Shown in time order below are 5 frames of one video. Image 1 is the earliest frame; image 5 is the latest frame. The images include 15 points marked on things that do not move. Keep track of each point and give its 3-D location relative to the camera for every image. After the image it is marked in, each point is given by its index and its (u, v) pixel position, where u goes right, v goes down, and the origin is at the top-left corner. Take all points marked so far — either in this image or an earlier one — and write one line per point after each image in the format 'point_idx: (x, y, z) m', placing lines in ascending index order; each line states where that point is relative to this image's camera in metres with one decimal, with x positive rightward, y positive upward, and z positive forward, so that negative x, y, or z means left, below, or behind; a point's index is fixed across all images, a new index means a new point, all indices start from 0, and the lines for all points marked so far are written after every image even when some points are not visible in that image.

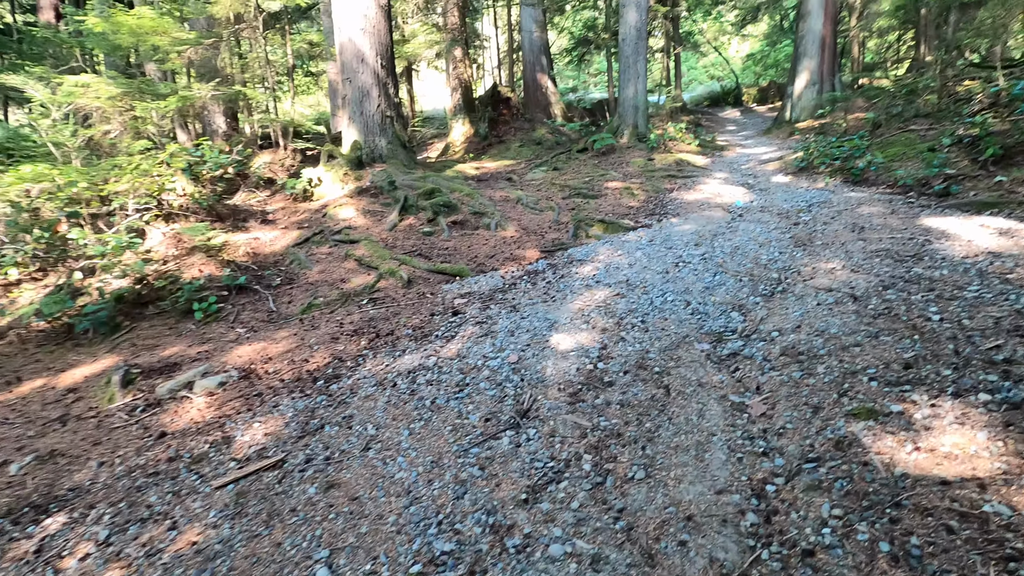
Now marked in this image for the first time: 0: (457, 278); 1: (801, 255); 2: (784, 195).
0: (-0.6, +0.1, +5.5) m
1: (+2.4, +0.3, +4.4) m
2: (+3.6, +1.2, +7.0) m
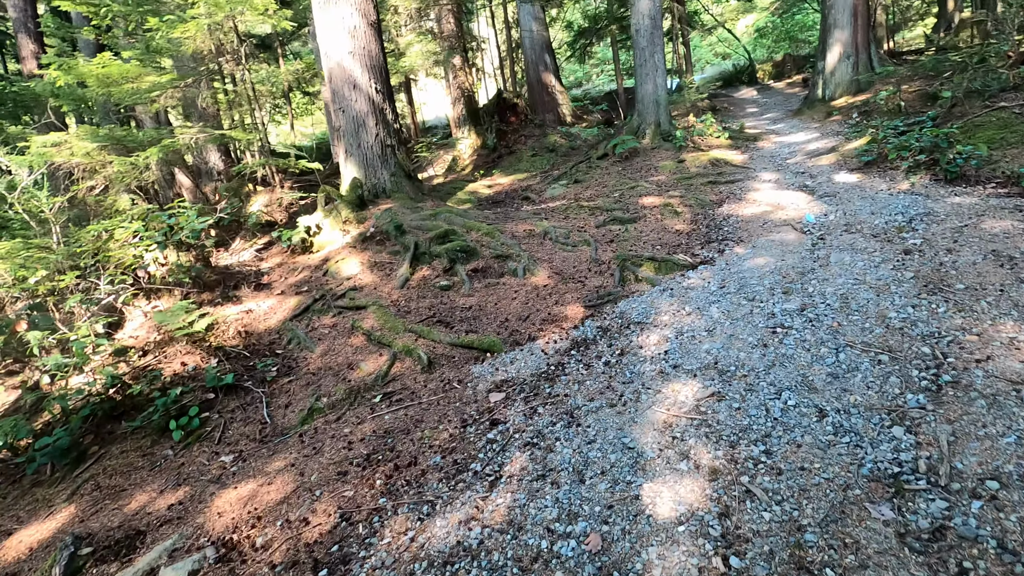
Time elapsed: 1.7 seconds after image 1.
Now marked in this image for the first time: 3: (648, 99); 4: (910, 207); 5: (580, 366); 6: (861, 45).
0: (-0.2, -0.6, +4.5) m
1: (+2.7, -0.1, +3.3) m
2: (+3.9, +0.9, +5.9) m
3: (+3.1, +4.3, +12.1) m
4: (+4.0, +0.8, +5.4) m
5: (+0.5, -0.6, +3.9) m
6: (+8.8, +6.1, +13.5) m
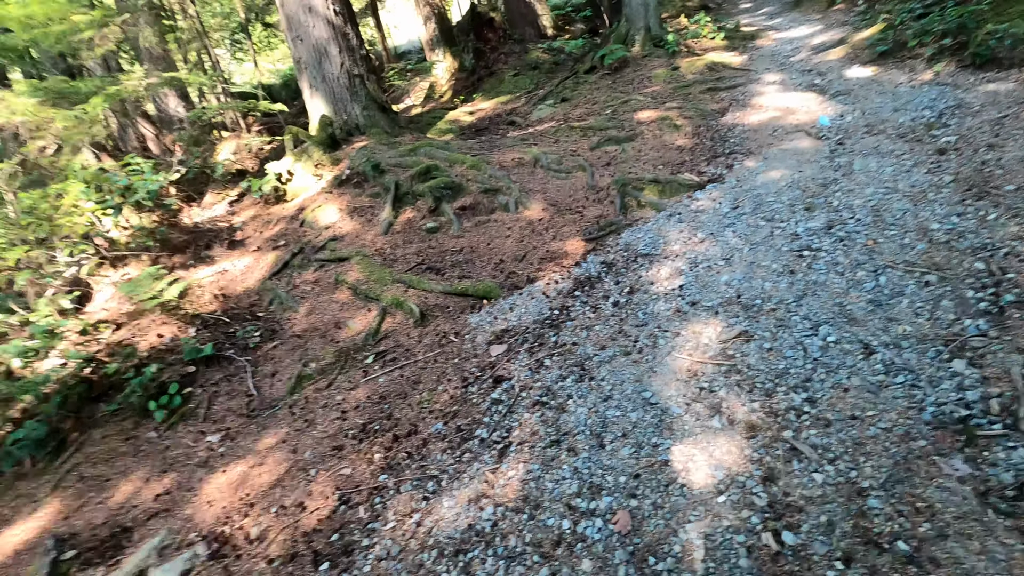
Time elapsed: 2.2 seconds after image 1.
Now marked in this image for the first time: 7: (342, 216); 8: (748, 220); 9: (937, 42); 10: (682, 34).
0: (-0.2, -0.1, +4.1) m
1: (+2.7, +0.4, +2.9) m
2: (+3.7, +1.9, +5.3) m
3: (+2.6, +6.0, +11.1) m
4: (+3.8, +1.7, +4.8) m
5: (+0.5, -0.1, +3.6) m
6: (+8.1, +8.4, +12.2) m
7: (-1.9, +0.8, +5.9) m
8: (+1.7, +0.5, +3.9) m
9: (+4.9, +2.8, +6.1) m
10: (+3.5, +5.3, +11.2) m
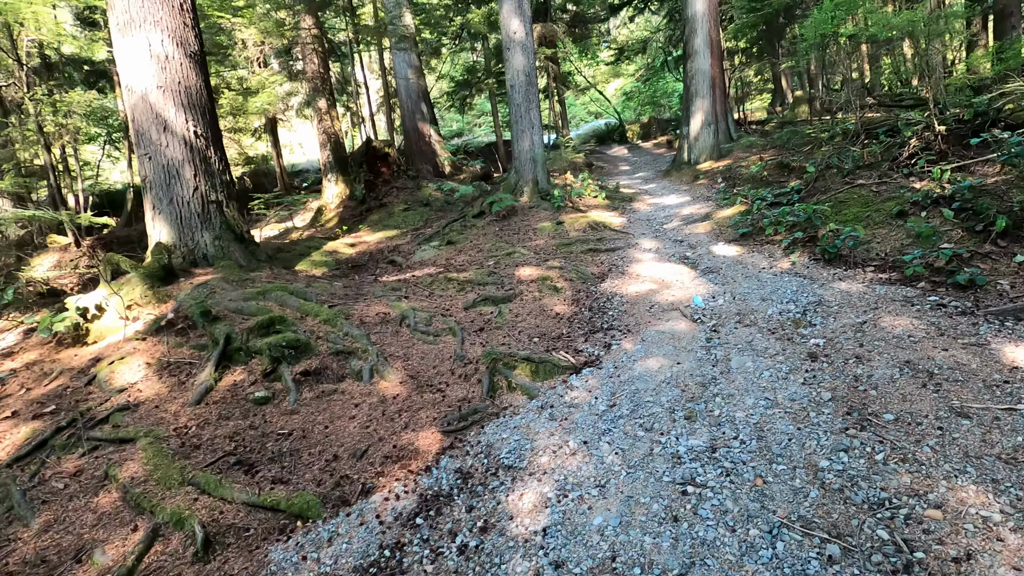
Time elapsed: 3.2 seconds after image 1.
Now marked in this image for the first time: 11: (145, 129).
0: (-1.2, -1.4, +3.1) m
1: (+1.8, -0.8, +2.6) m
2: (+2.4, 0.0, +5.4) m
3: (+0.3, +2.9, +11.6) m
4: (+2.6, 0.0, +4.9) m
5: (-0.4, -1.3, +2.7) m
6: (+5.5, +4.6, +14.2) m
7: (-3.2, -0.8, +4.7) m
8: (+0.7, -0.9, +3.3) m
9: (+3.4, +0.7, +6.6) m
10: (+1.2, +2.1, +11.7) m
11: (-4.5, +2.0, +6.6) m
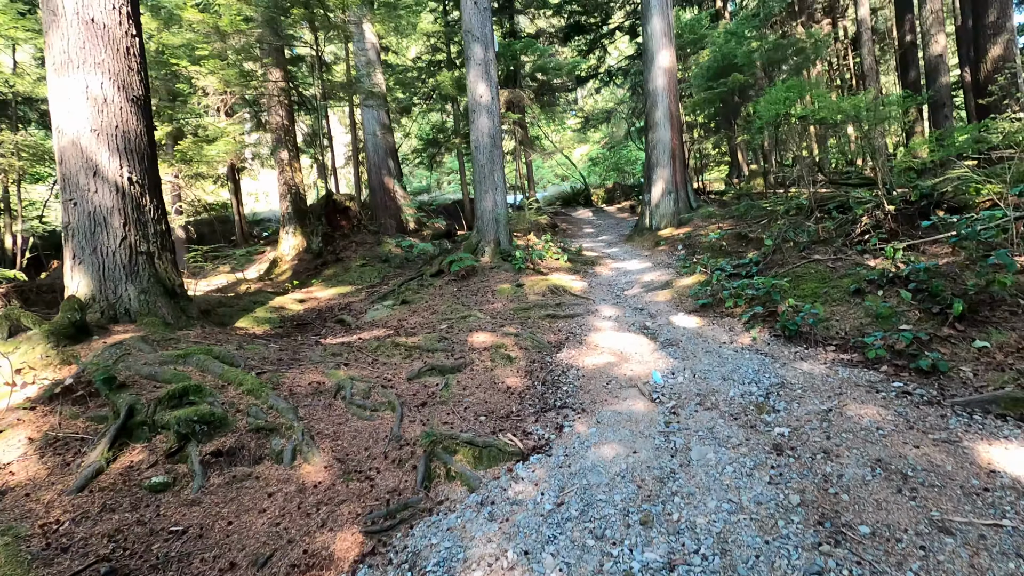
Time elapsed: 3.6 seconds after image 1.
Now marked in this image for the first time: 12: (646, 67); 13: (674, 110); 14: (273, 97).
0: (-1.6, -1.7, +2.5) m
1: (+1.5, -1.3, +2.2) m
2: (+1.9, -0.7, +5.2) m
3: (-0.5, +1.6, +11.5) m
4: (+2.2, -0.7, +4.7) m
5: (-0.8, -1.7, +2.1) m
6: (+4.6, +2.8, +14.6) m
7: (-3.6, -1.2, +4.0) m
8: (+0.3, -1.3, +2.9) m
9: (+2.9, -0.2, +6.5) m
10: (+0.4, +0.8, +11.6) m
11: (-5.0, +1.3, +6.1) m
12: (+3.7, +6.0, +14.6) m
13: (+4.3, +4.8, +14.3) m
14: (-6.1, +4.7, +13.3) m
